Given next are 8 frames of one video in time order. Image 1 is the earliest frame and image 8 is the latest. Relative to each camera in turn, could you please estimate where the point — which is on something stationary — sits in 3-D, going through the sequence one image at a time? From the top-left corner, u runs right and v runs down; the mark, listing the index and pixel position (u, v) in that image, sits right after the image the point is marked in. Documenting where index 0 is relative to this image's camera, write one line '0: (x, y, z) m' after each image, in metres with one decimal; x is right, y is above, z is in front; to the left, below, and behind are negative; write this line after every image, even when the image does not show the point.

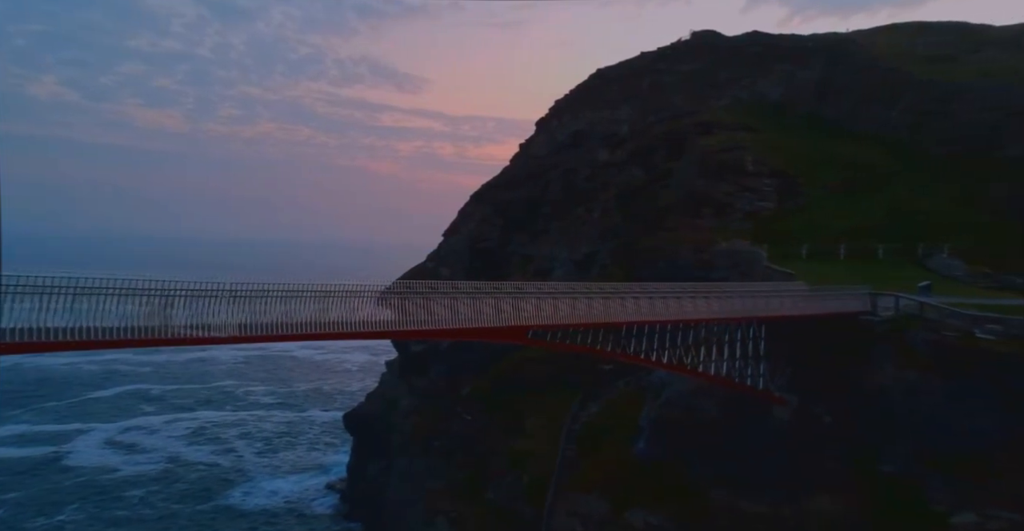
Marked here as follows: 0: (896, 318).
0: (+12.6, -1.7, +19.7) m
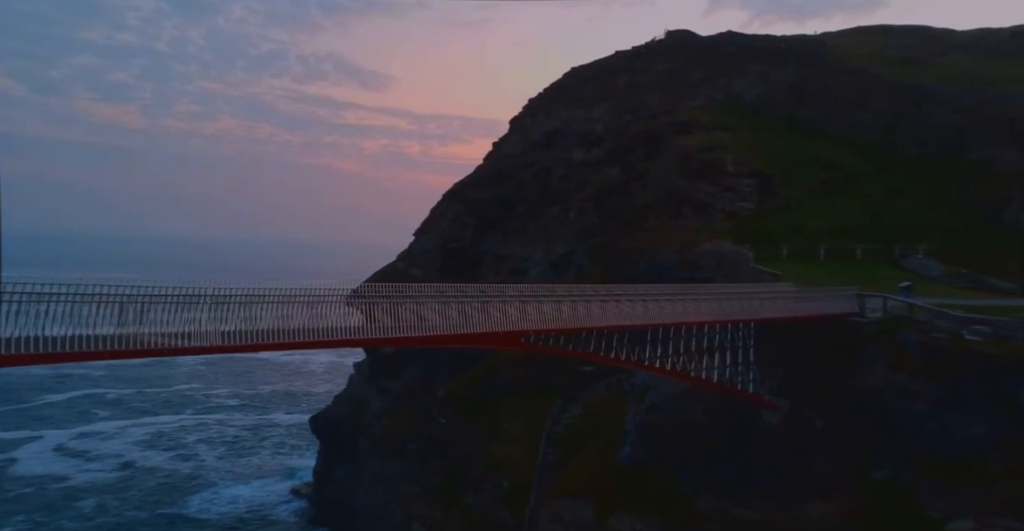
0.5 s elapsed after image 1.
0: (+12.2, -1.7, +19.5) m
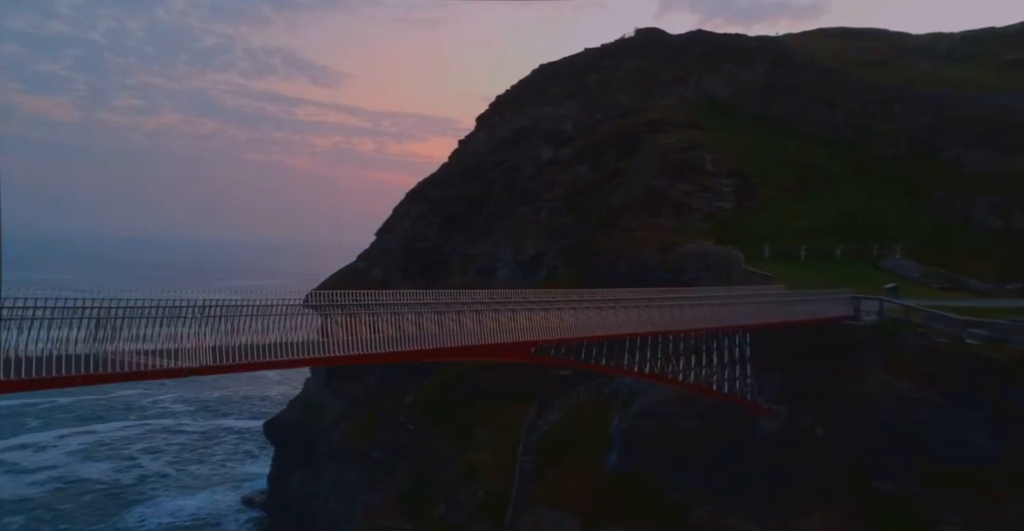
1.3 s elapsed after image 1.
0: (+11.9, -1.8, +19.1) m
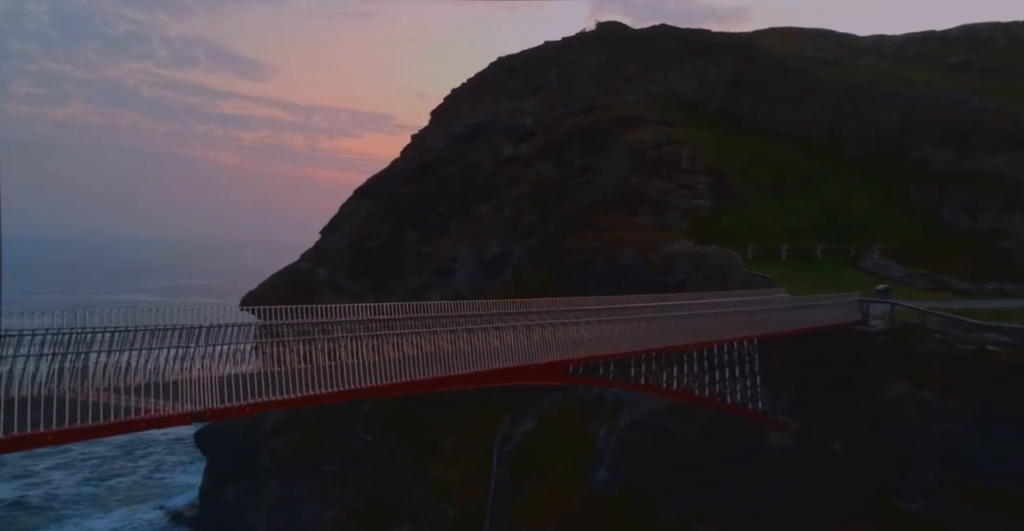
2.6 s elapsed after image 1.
0: (+11.7, -1.9, +18.2) m
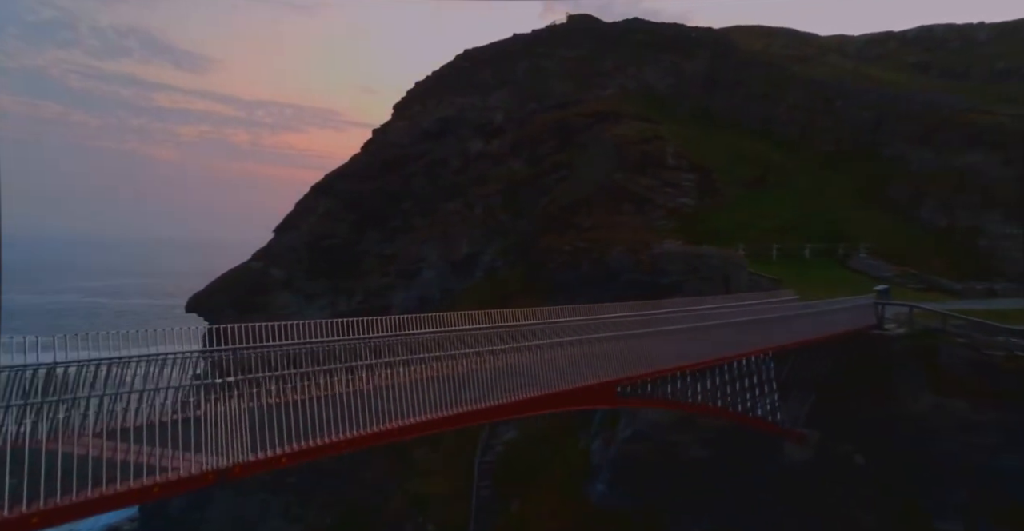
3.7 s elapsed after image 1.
0: (+11.7, -1.9, +17.4) m
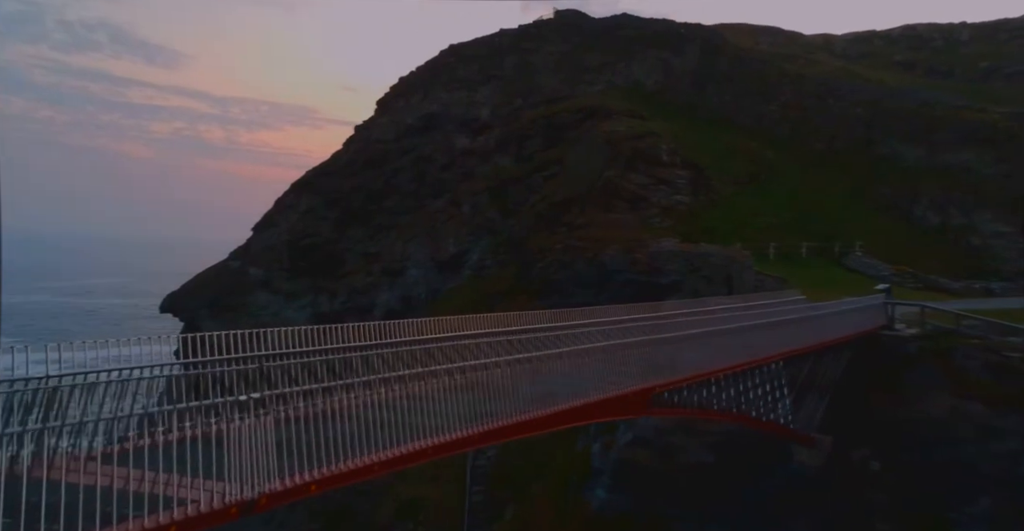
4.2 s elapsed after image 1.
0: (+11.7, -1.9, +16.9) m
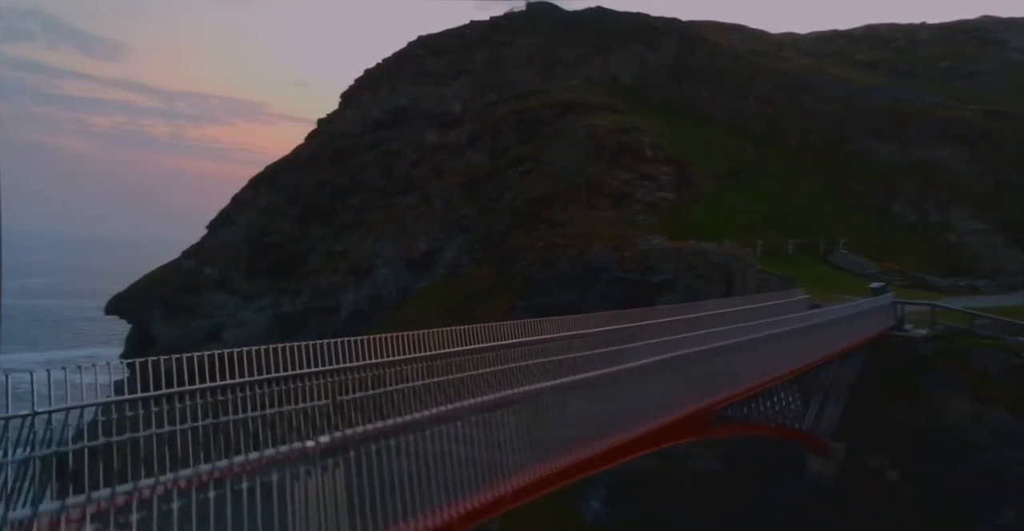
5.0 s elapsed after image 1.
0: (+11.7, -1.9, +16.4) m
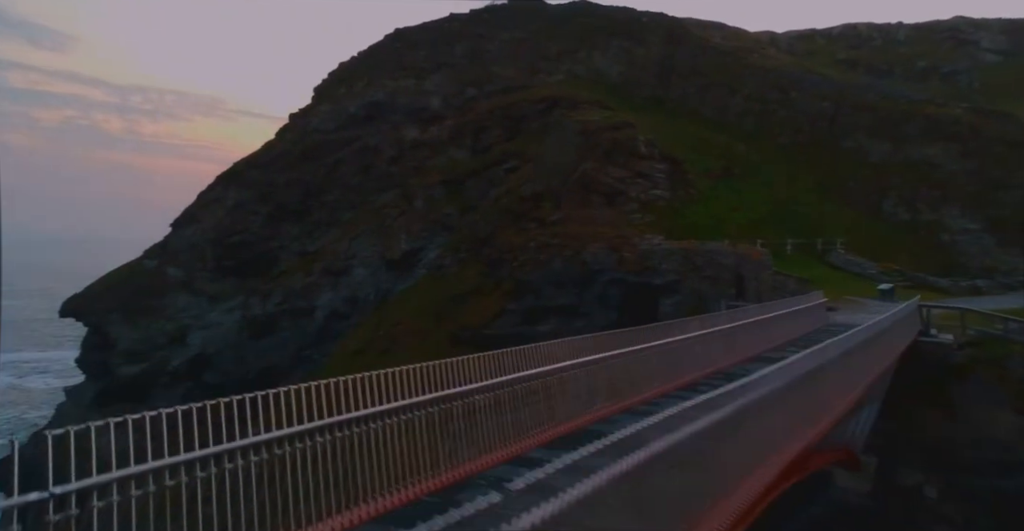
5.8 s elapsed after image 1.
0: (+12.0, -1.9, +15.7) m
